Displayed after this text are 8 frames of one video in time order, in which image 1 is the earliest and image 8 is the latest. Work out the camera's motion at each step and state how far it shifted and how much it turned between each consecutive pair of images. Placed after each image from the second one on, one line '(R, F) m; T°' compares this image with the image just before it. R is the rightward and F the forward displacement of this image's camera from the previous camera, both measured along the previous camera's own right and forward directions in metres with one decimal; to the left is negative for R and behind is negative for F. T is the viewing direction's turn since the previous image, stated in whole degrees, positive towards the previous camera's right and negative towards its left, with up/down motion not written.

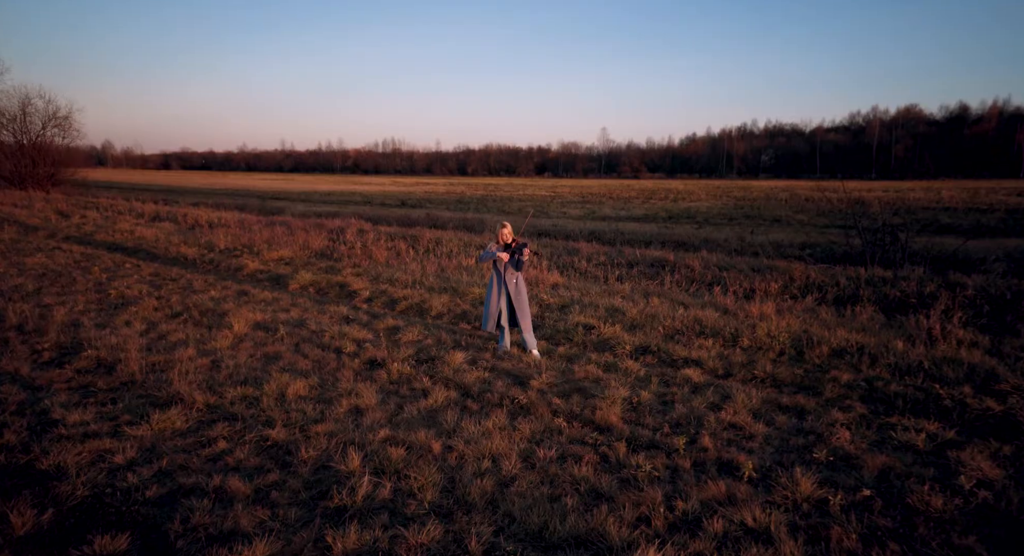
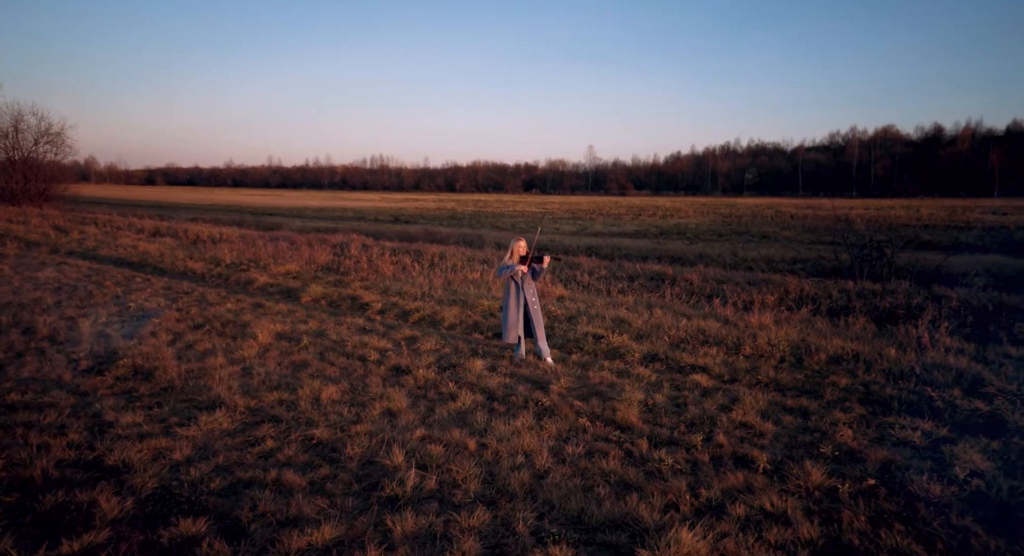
(-0.4, -0.4) m; +1°
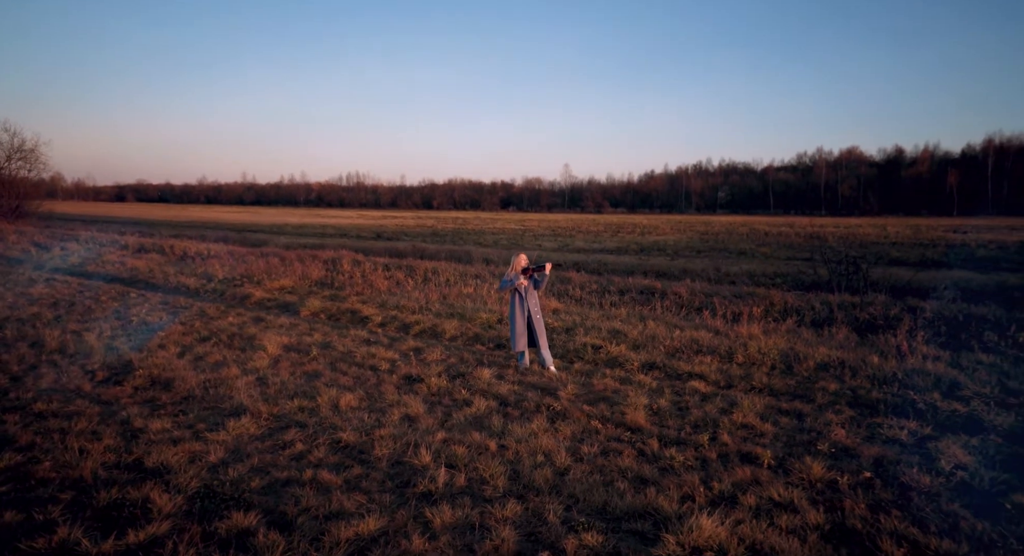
(-0.4, -0.3) m; +2°
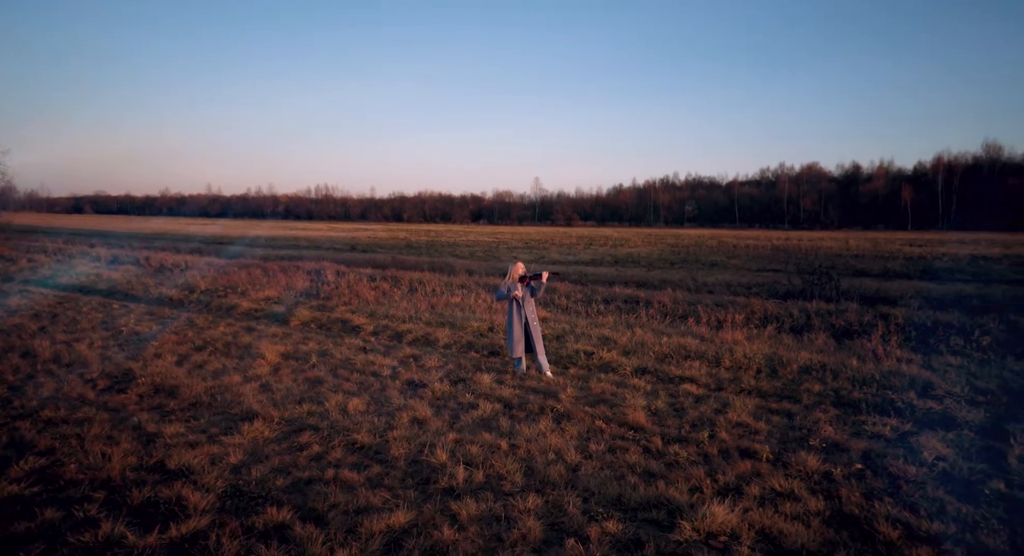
(-0.4, -0.2) m; +3°
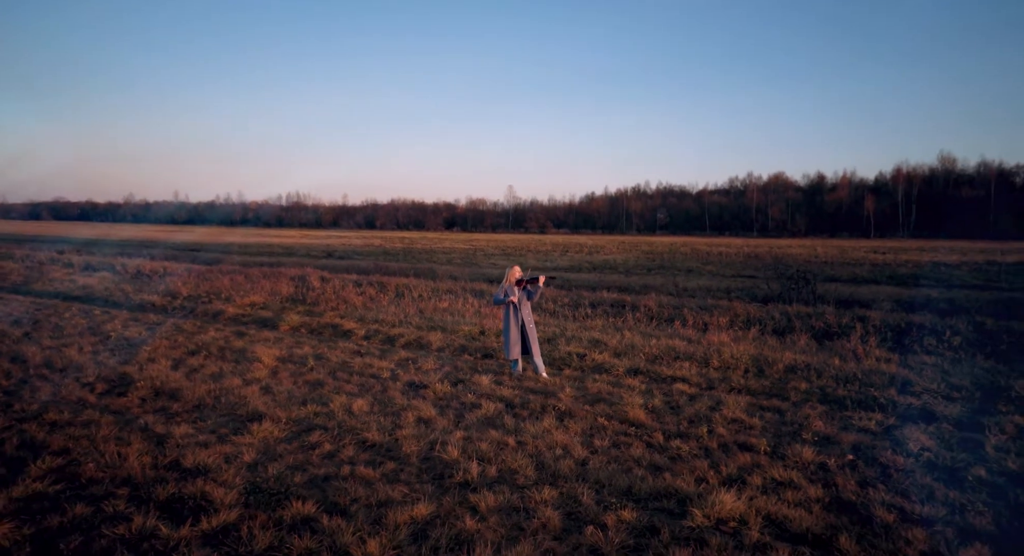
(-0.3, -0.2) m; +2°
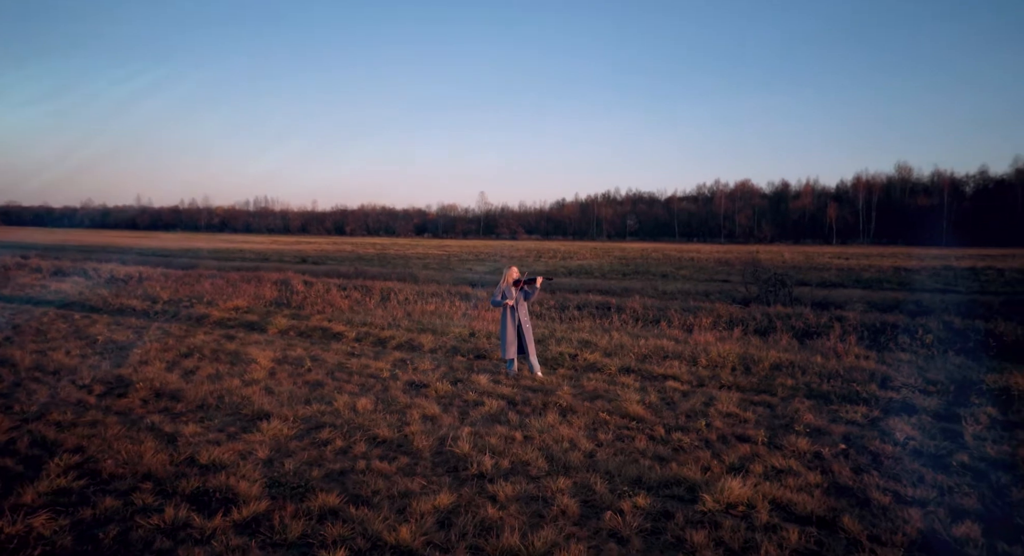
(-0.3, -0.1) m; +3°
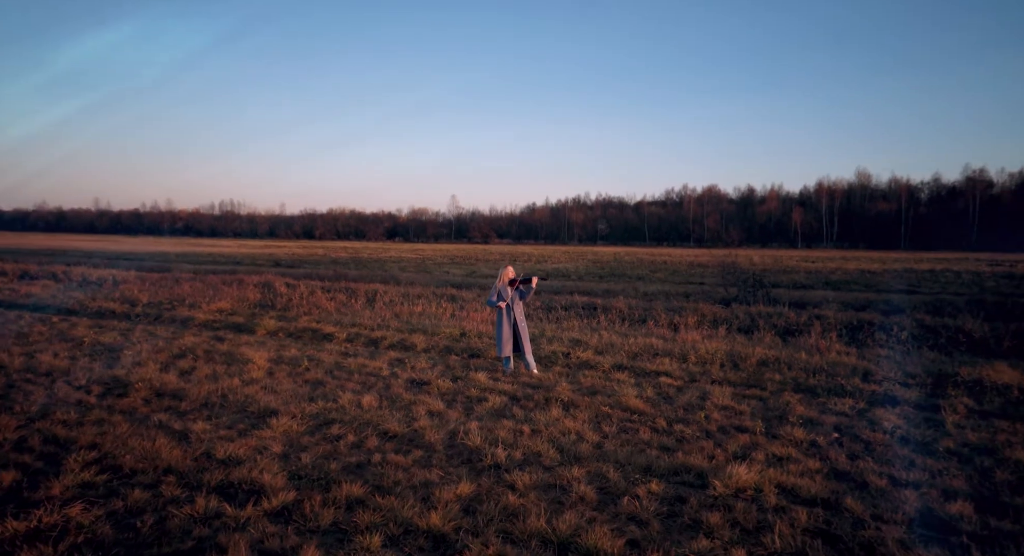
(-0.3, -0.1) m; +3°
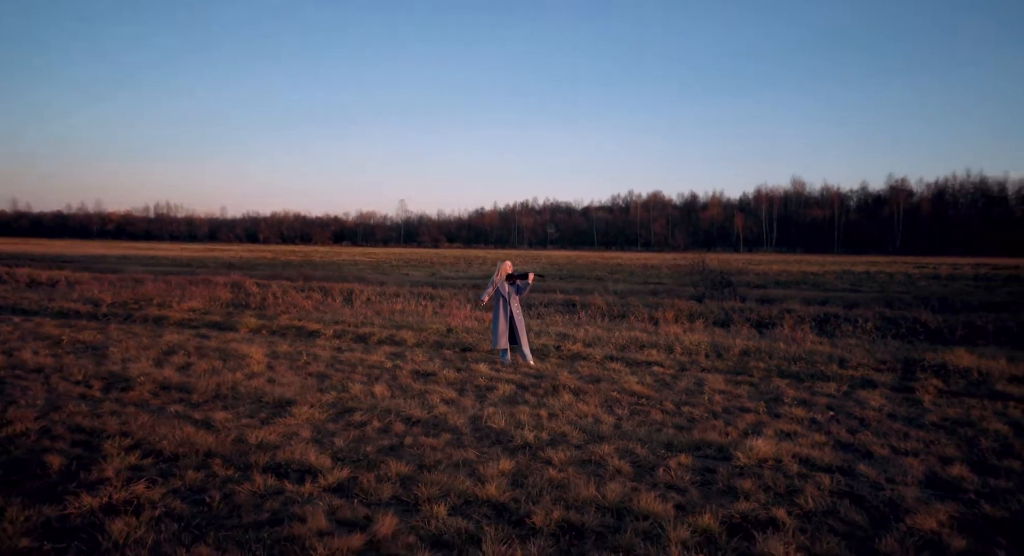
(-0.7, -0.1) m; +4°
